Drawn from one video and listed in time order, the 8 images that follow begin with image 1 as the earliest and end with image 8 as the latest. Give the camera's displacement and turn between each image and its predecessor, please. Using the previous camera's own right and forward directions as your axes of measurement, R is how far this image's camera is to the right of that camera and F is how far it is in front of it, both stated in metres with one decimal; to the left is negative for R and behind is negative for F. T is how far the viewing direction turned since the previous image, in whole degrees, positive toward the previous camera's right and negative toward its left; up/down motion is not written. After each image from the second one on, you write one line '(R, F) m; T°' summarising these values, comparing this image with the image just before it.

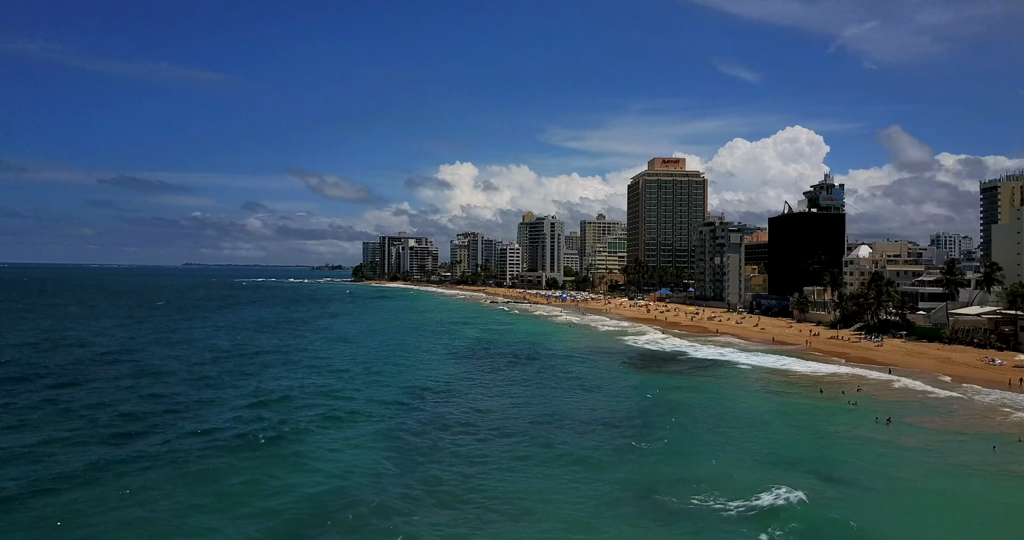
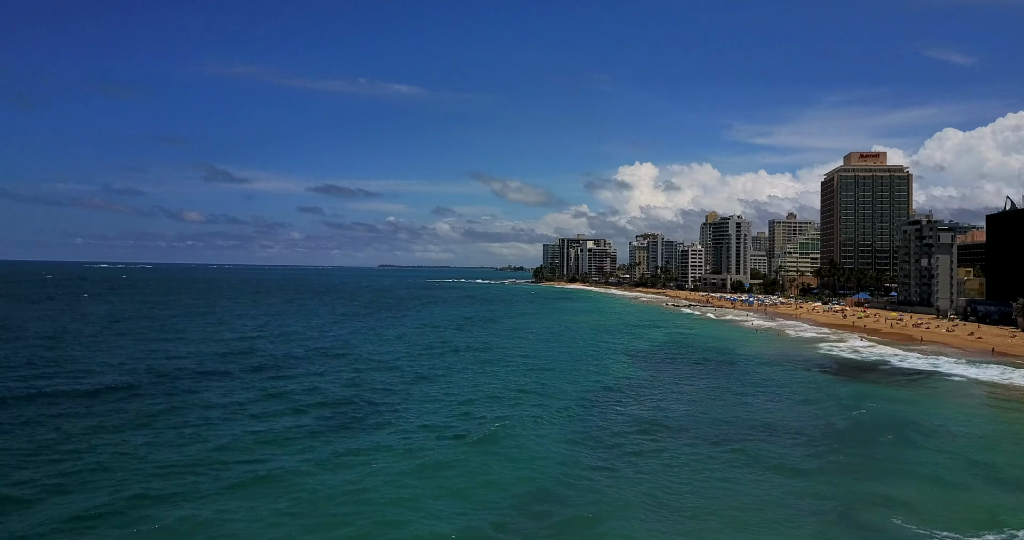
(-0.1, 0.0) m; -13°
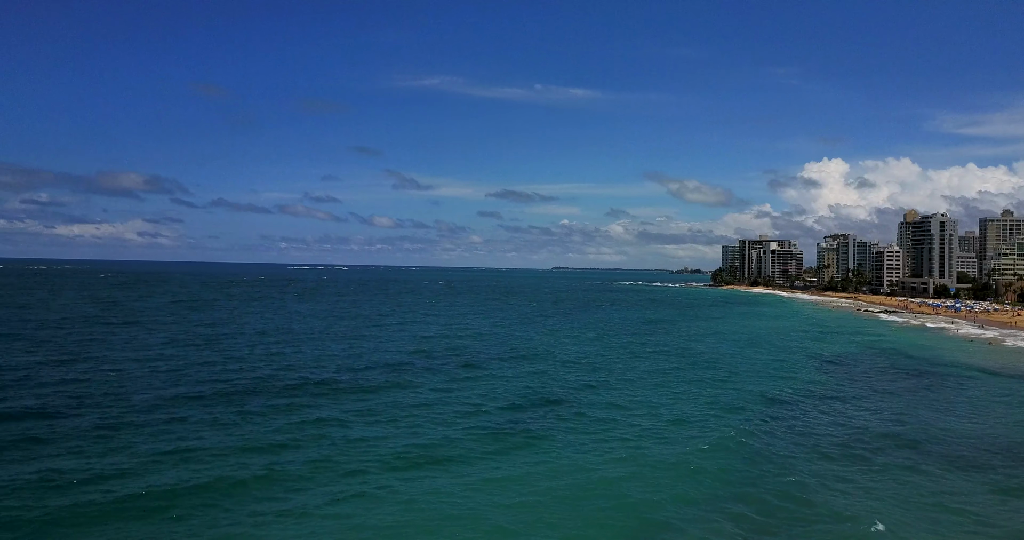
(-0.2, 0.0) m; -13°
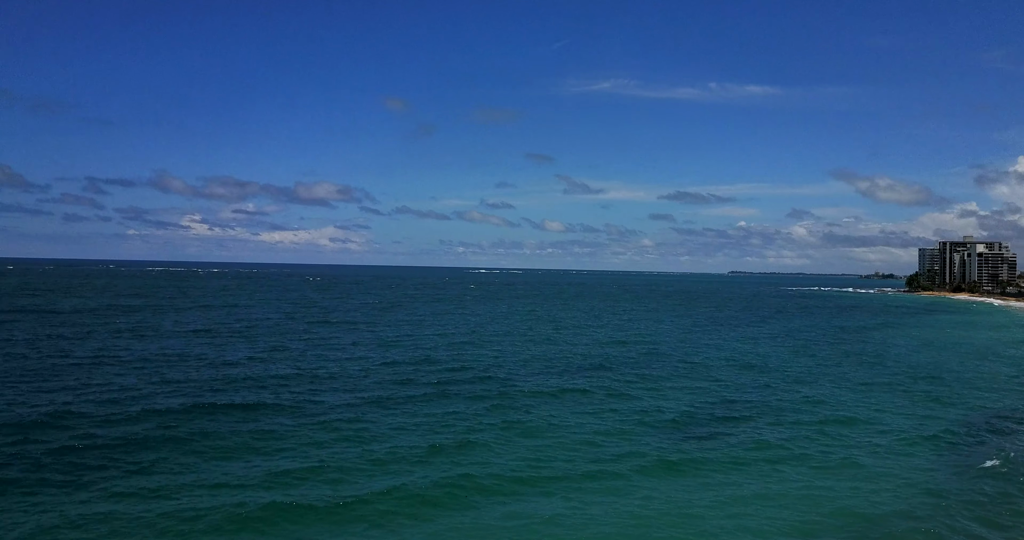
(-0.3, 0.0) m; -12°
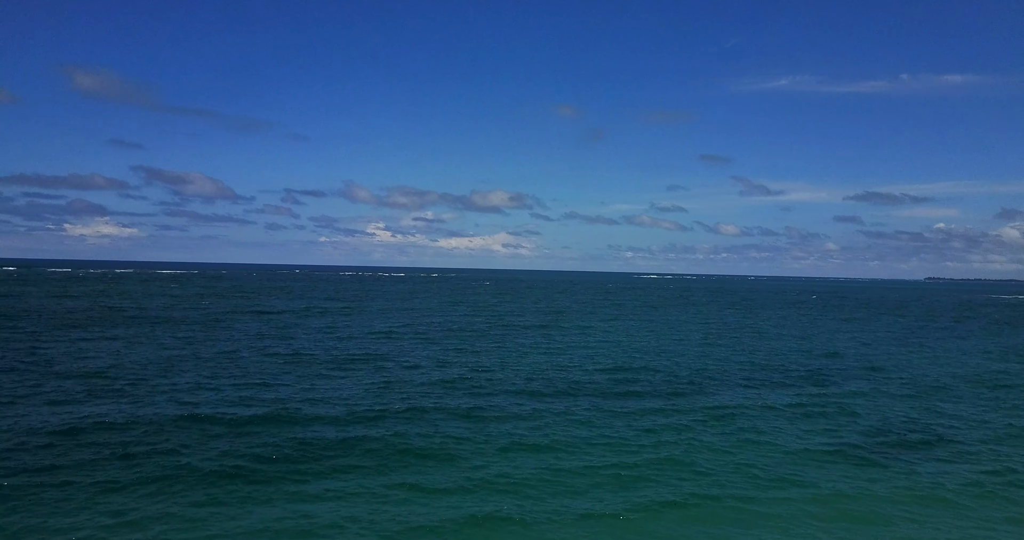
(-0.4, +0.3) m; -12°
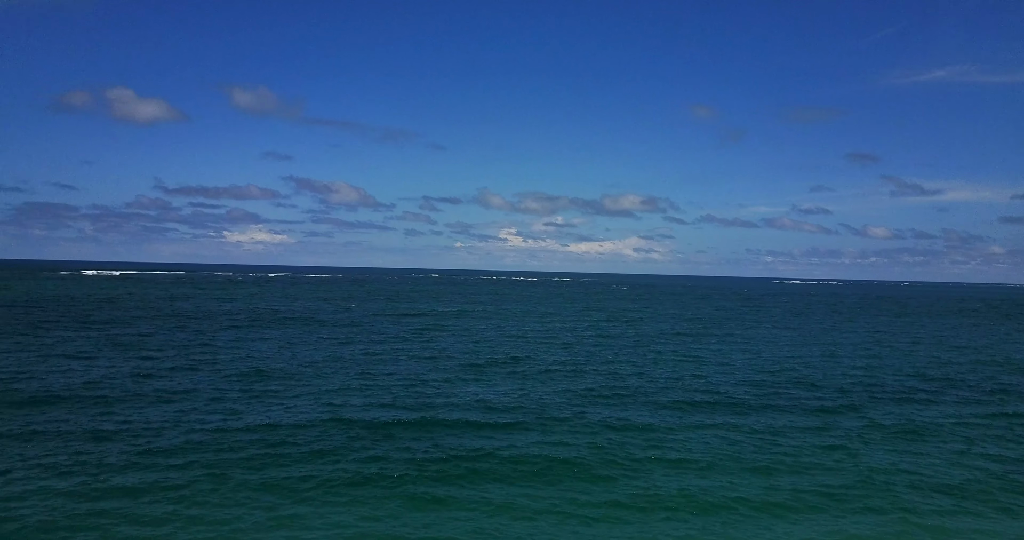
(-0.4, +0.6) m; -9°
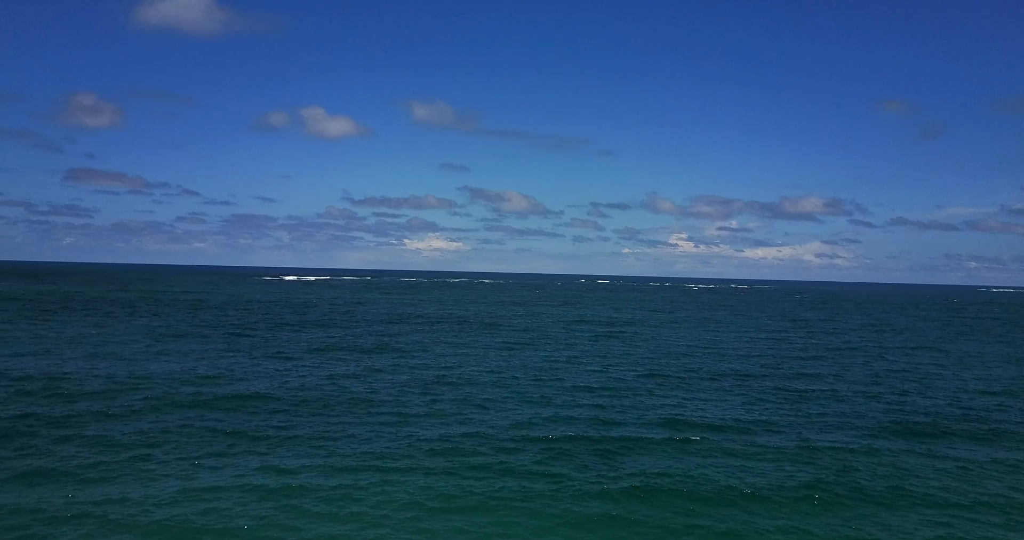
(-0.6, +1.0) m; -12°
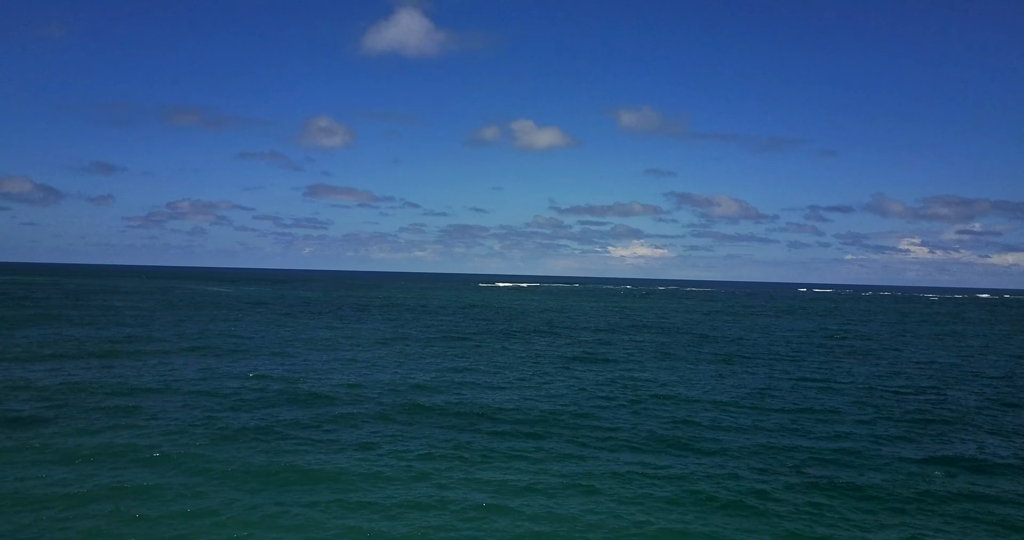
(-0.6, +1.5) m; -15°
